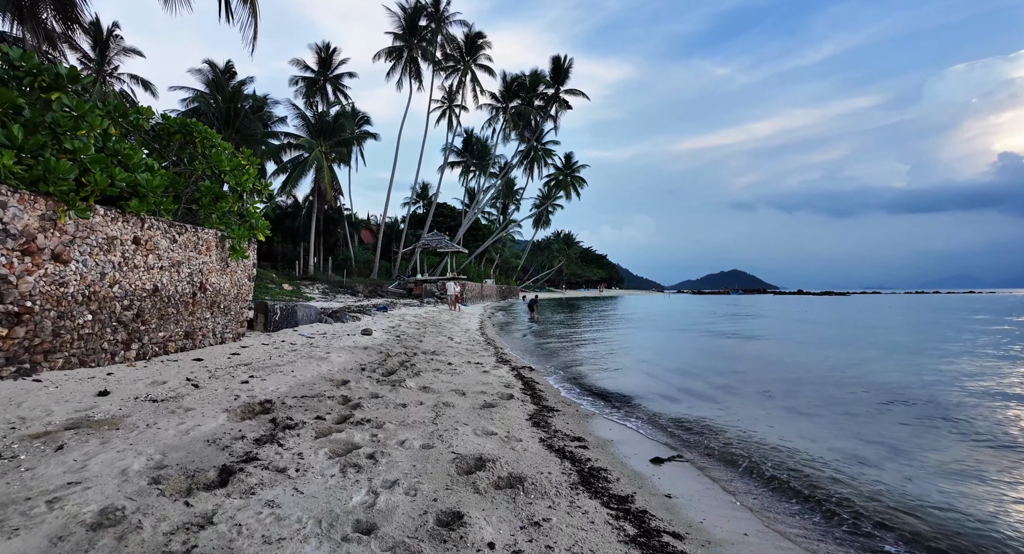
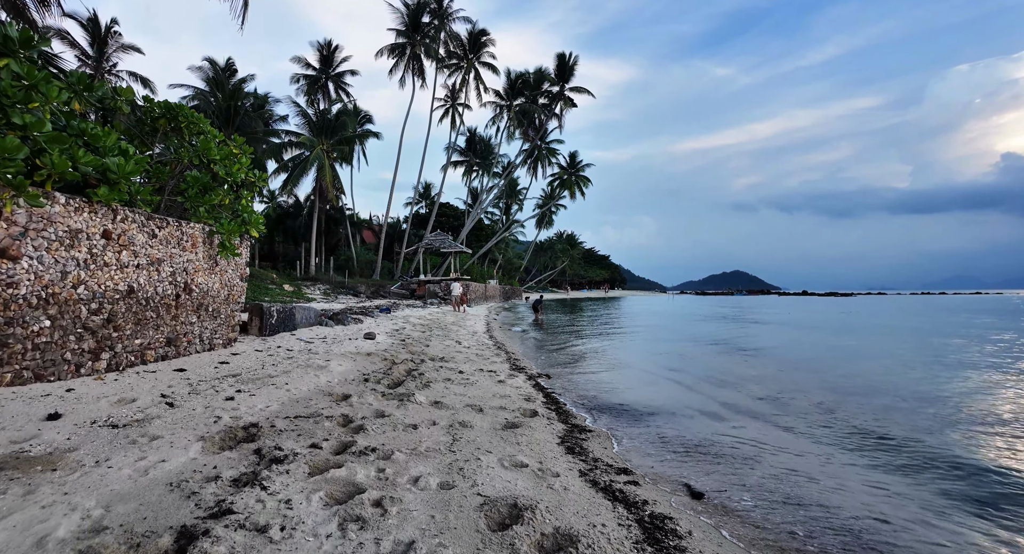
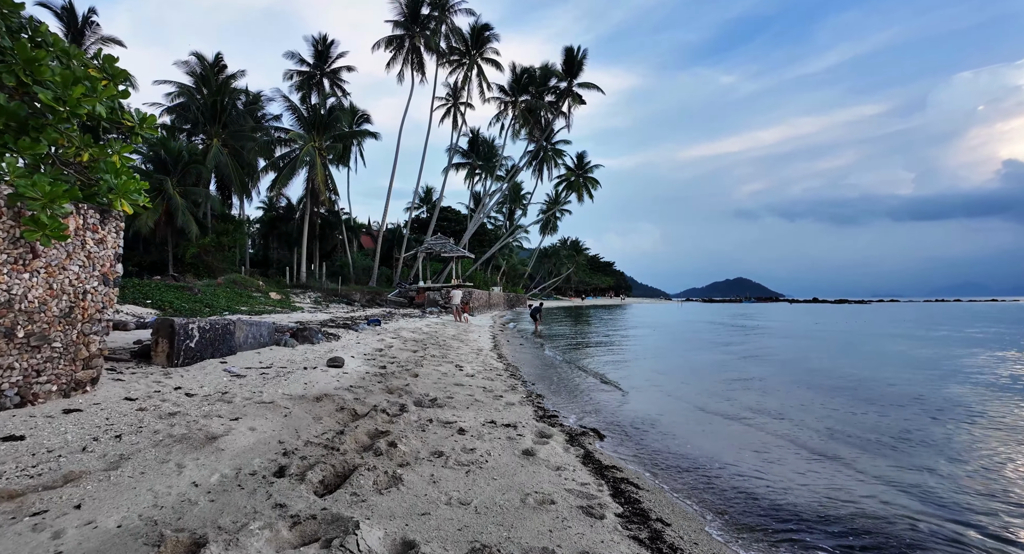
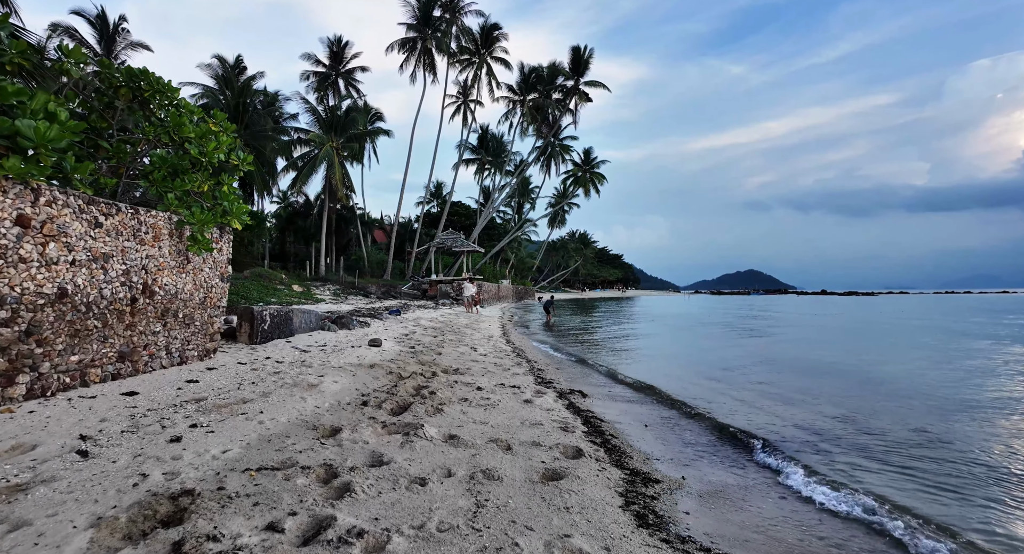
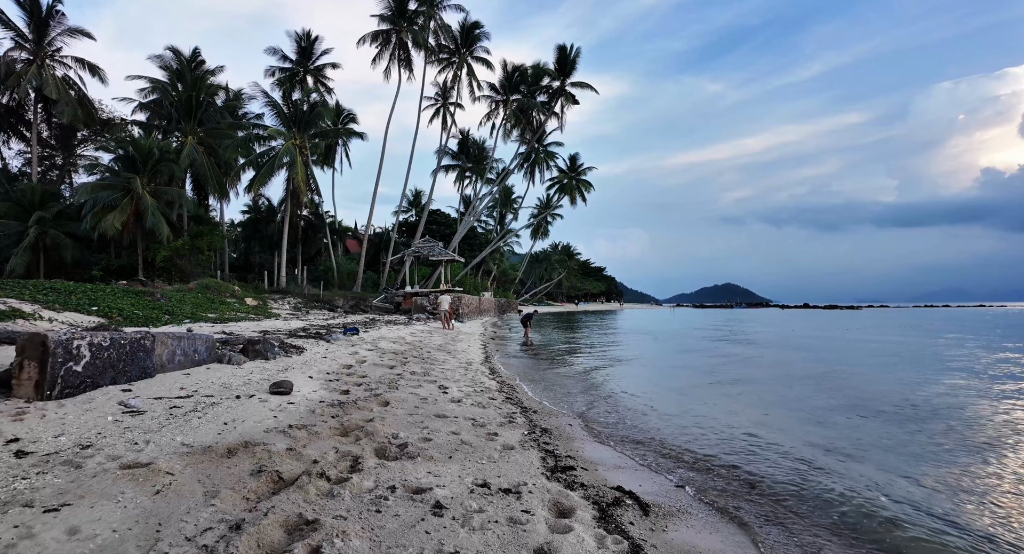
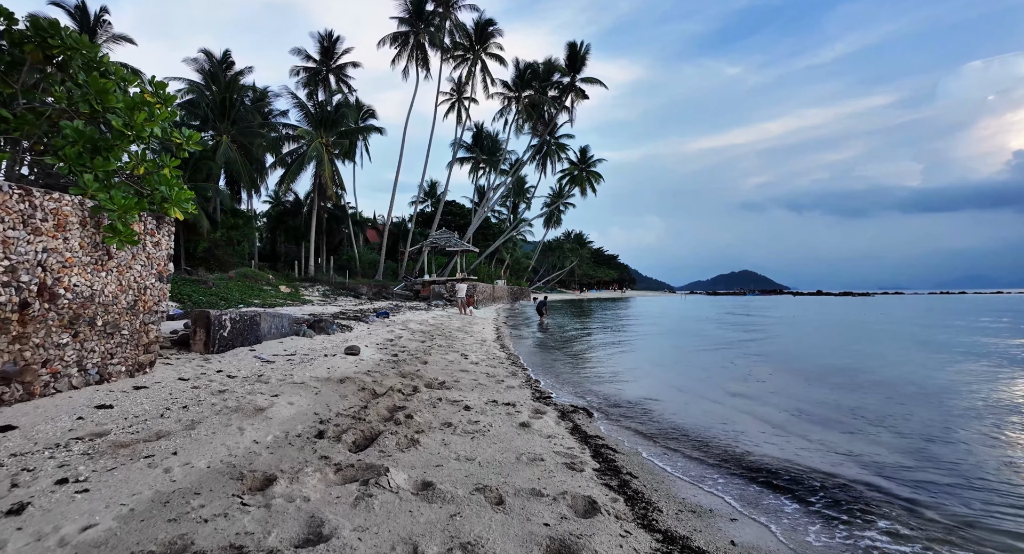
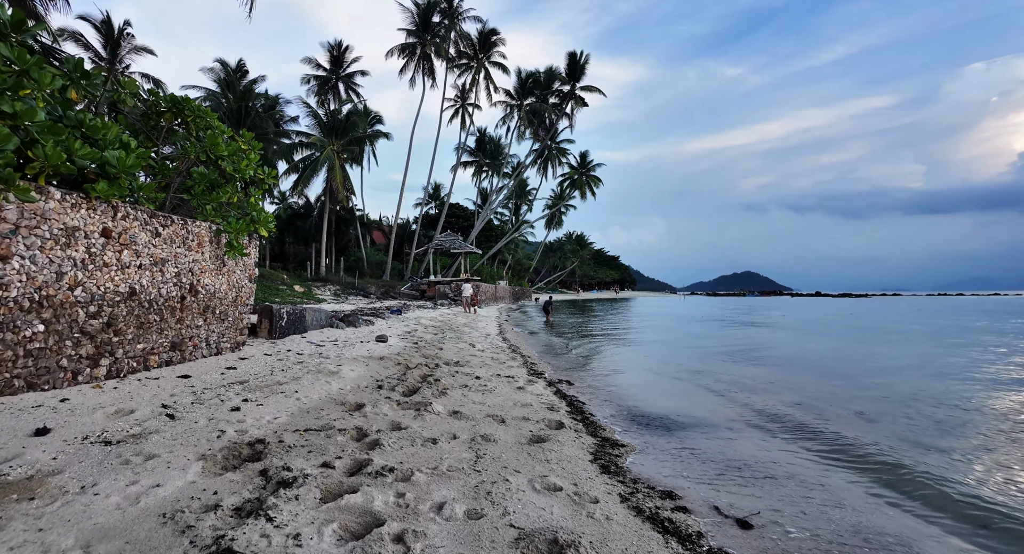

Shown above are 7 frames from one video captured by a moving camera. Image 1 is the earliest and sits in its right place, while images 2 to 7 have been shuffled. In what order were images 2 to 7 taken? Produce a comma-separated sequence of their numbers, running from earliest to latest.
2, 7, 4, 6, 3, 5
